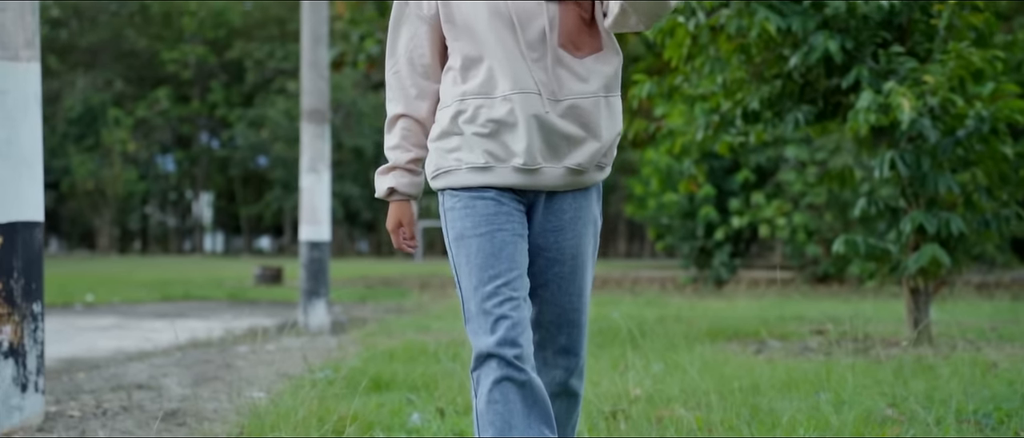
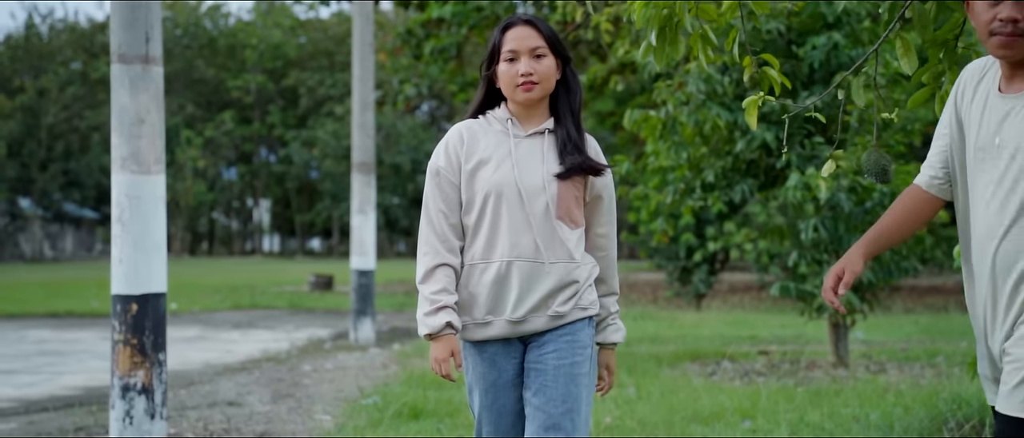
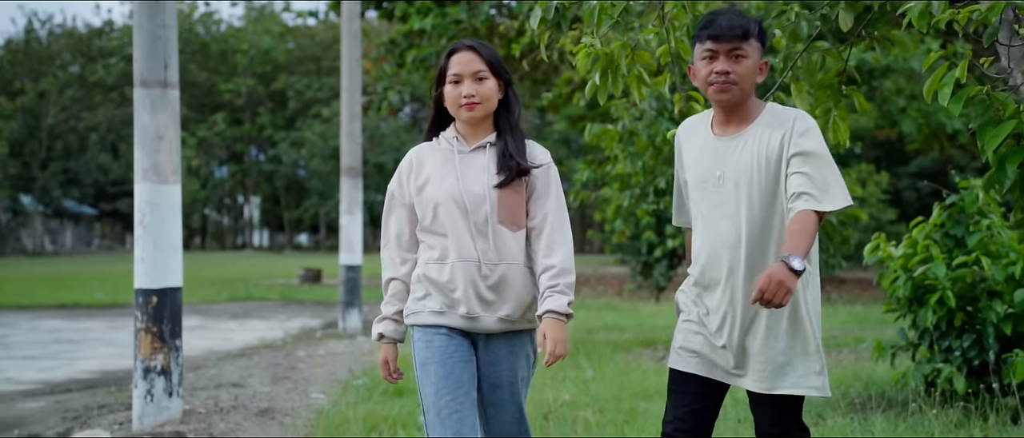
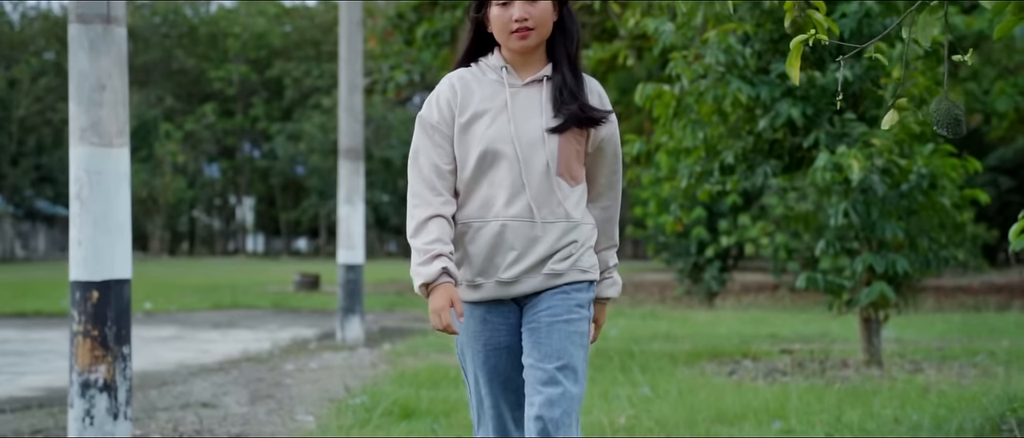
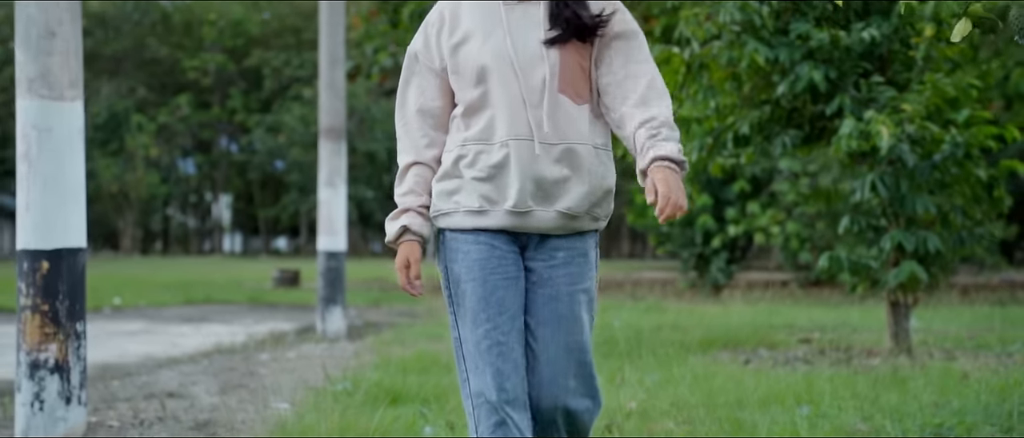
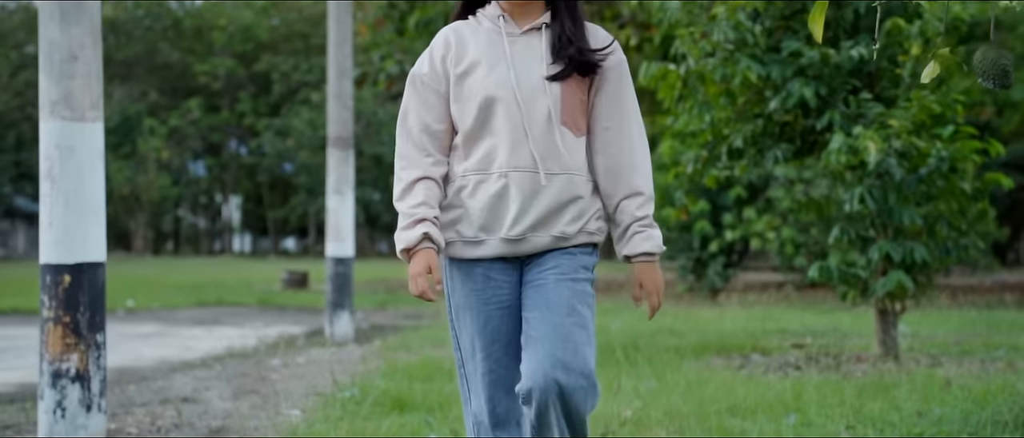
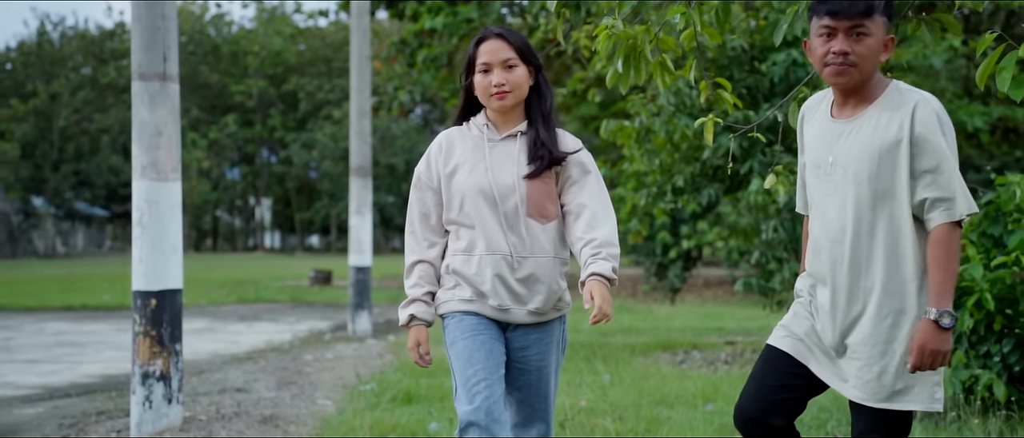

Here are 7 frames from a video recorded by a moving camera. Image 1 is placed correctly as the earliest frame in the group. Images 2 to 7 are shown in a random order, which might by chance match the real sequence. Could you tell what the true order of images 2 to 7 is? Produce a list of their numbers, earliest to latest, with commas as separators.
5, 6, 4, 2, 7, 3
